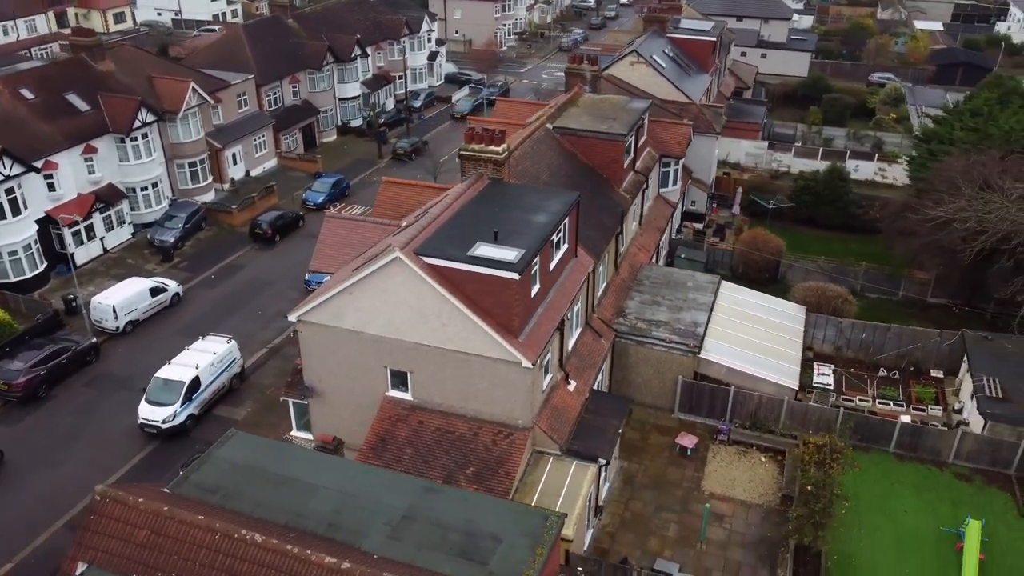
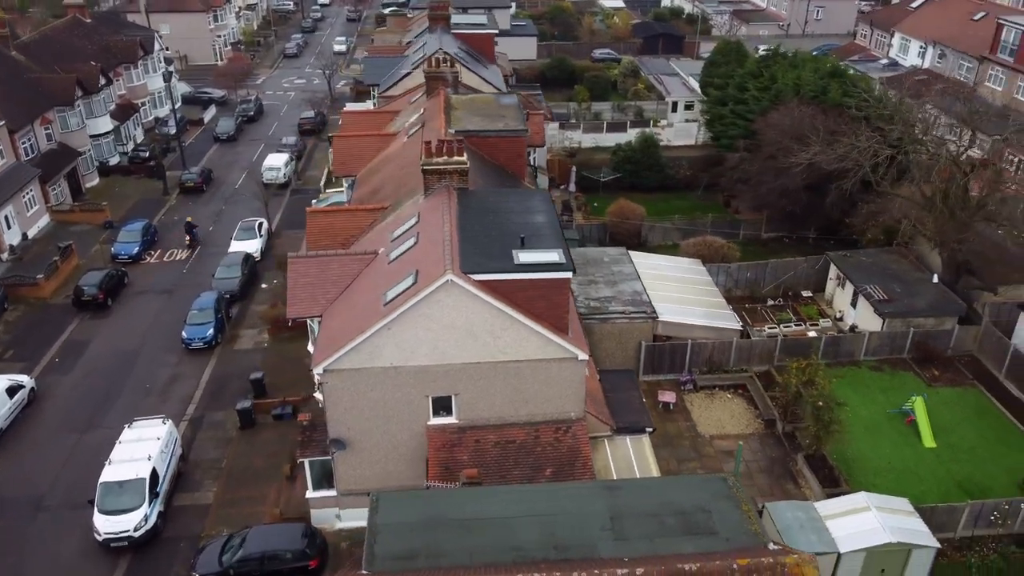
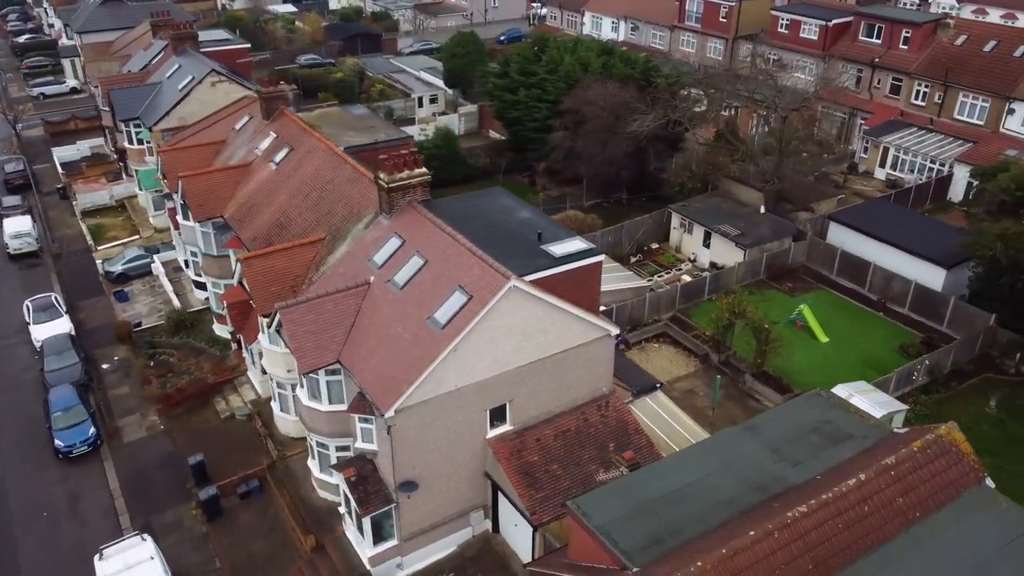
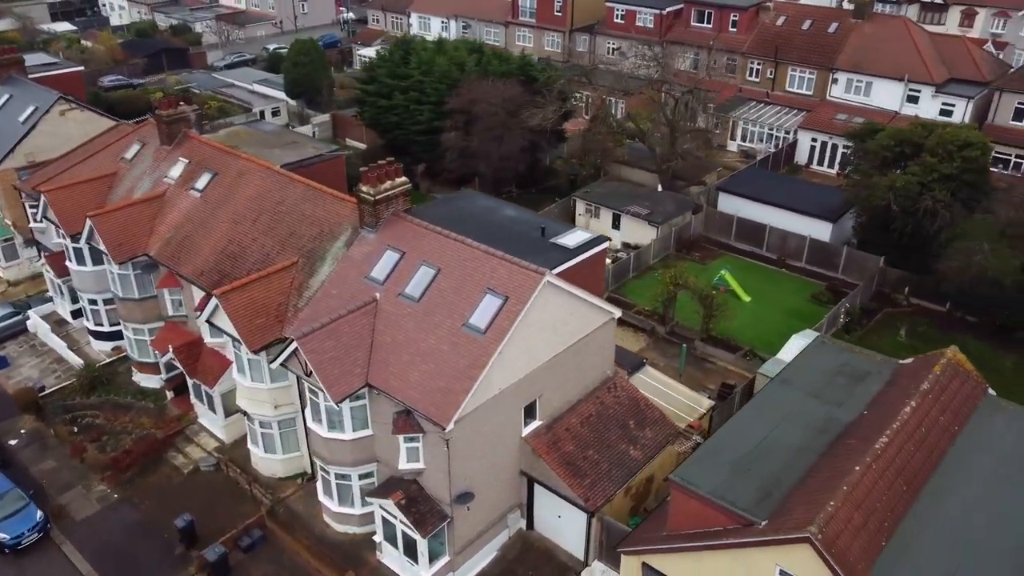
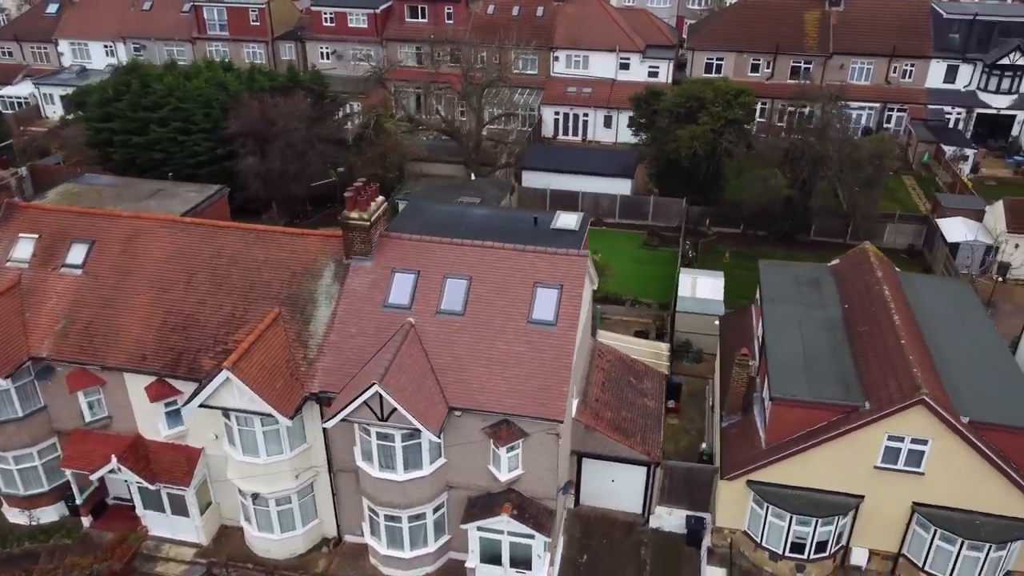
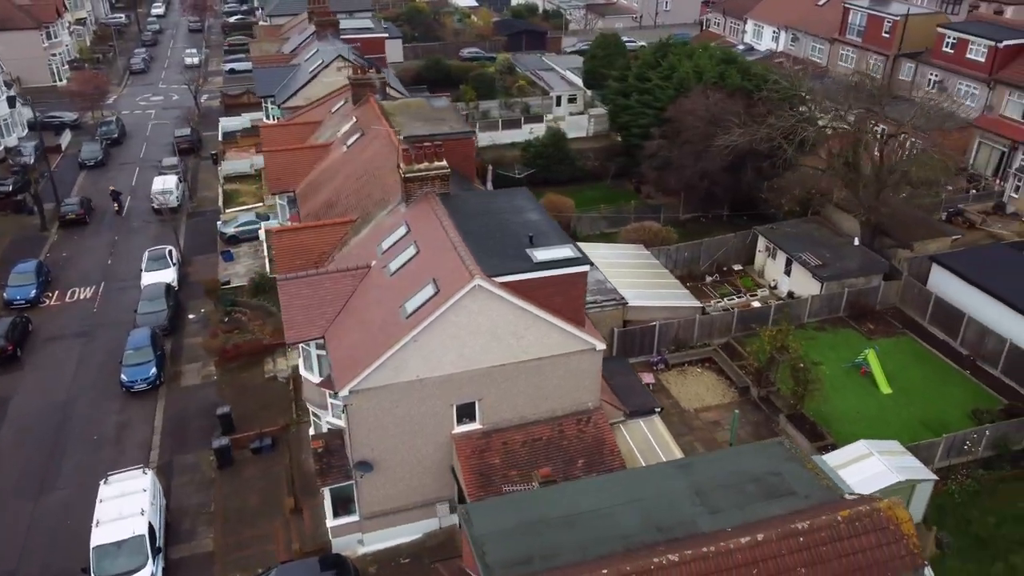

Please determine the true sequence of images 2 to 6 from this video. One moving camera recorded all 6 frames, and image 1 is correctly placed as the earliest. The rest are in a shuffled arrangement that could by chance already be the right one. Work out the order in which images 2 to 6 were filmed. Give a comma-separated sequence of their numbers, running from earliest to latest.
2, 6, 3, 4, 5
